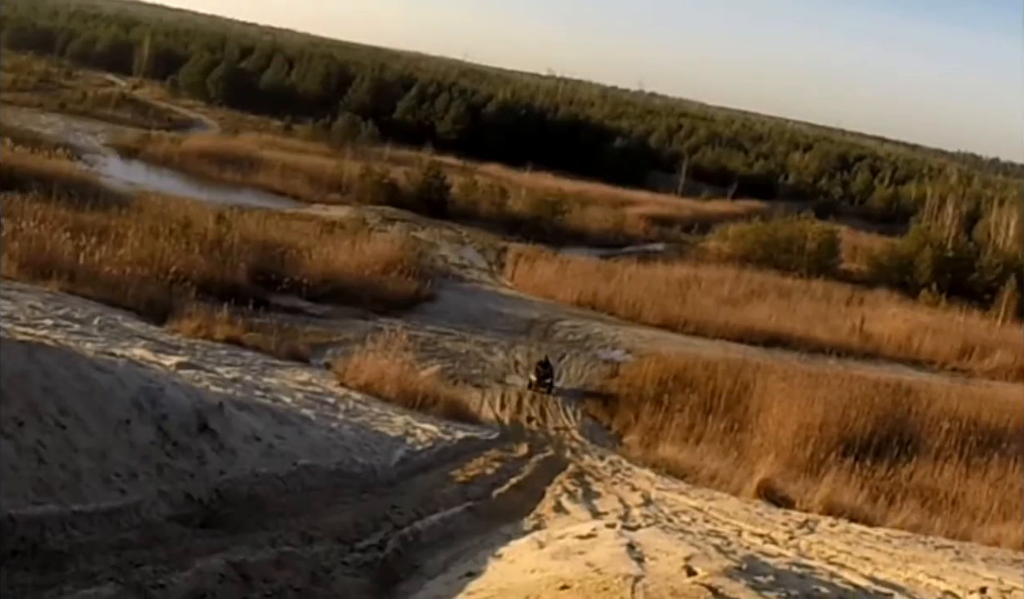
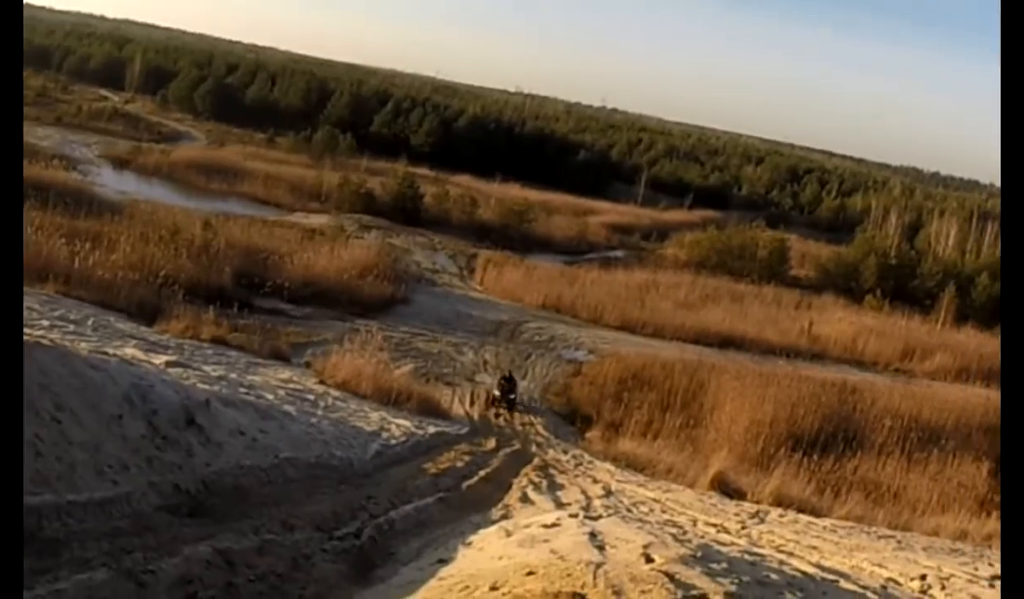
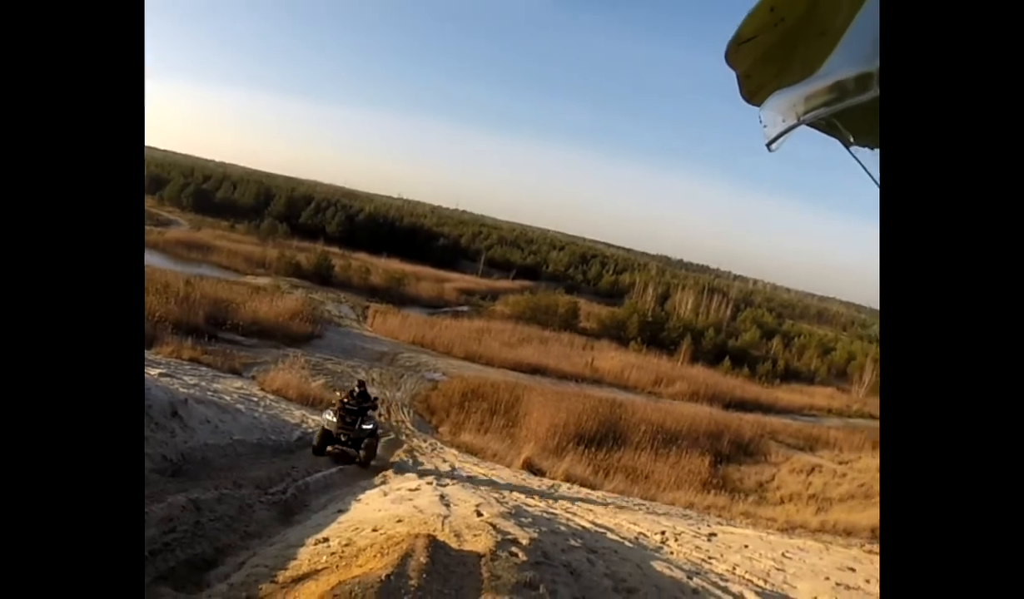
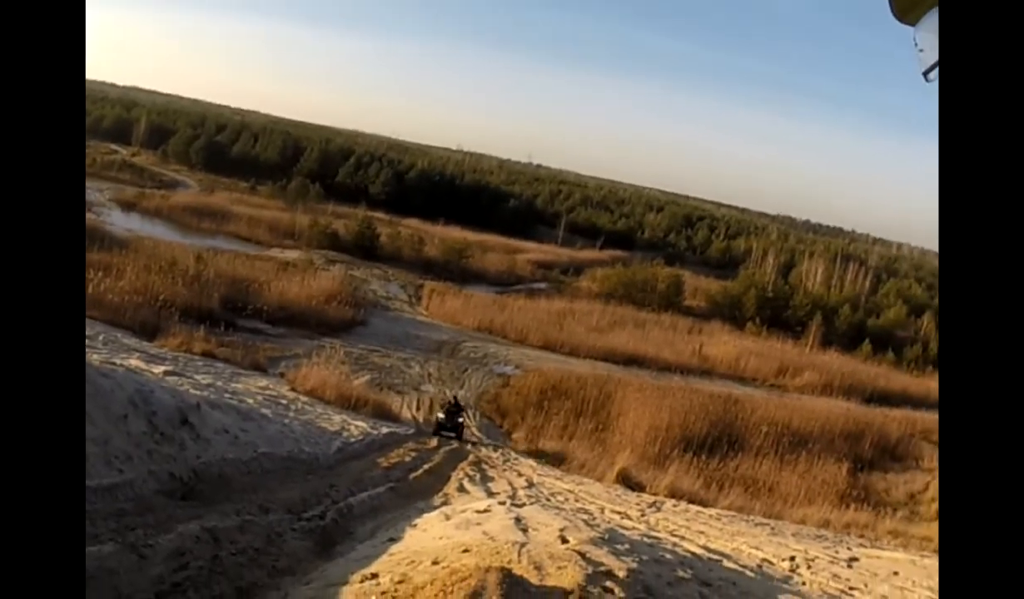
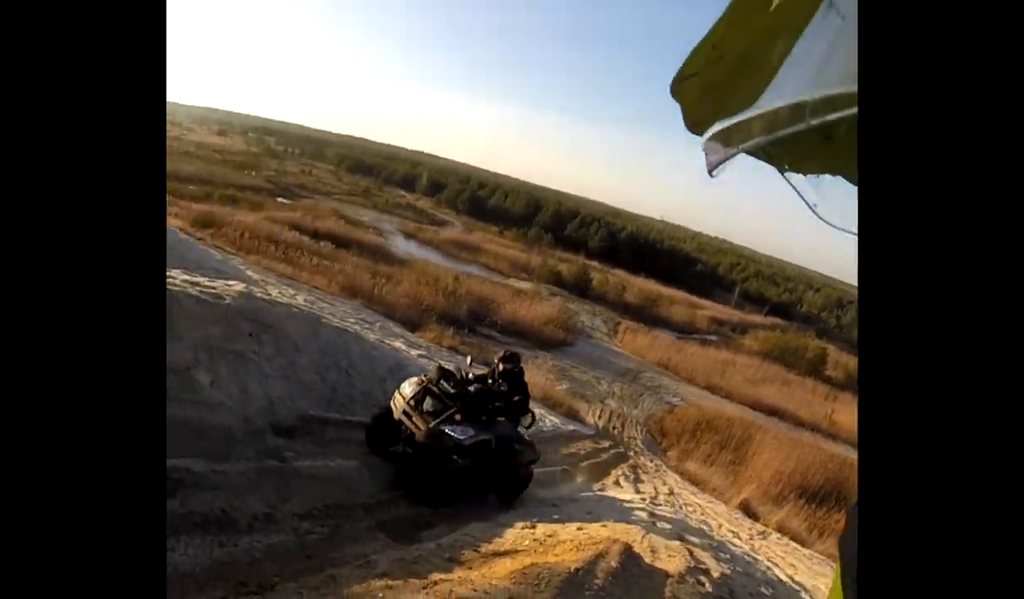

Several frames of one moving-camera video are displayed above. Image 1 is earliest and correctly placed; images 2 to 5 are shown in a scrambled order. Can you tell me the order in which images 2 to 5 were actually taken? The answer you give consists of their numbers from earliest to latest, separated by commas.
2, 4, 3, 5
